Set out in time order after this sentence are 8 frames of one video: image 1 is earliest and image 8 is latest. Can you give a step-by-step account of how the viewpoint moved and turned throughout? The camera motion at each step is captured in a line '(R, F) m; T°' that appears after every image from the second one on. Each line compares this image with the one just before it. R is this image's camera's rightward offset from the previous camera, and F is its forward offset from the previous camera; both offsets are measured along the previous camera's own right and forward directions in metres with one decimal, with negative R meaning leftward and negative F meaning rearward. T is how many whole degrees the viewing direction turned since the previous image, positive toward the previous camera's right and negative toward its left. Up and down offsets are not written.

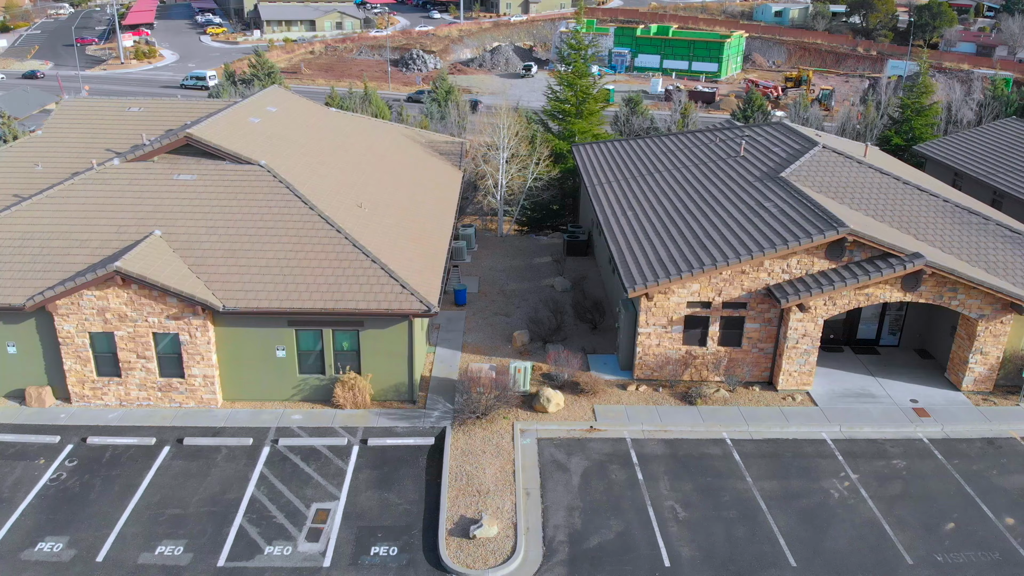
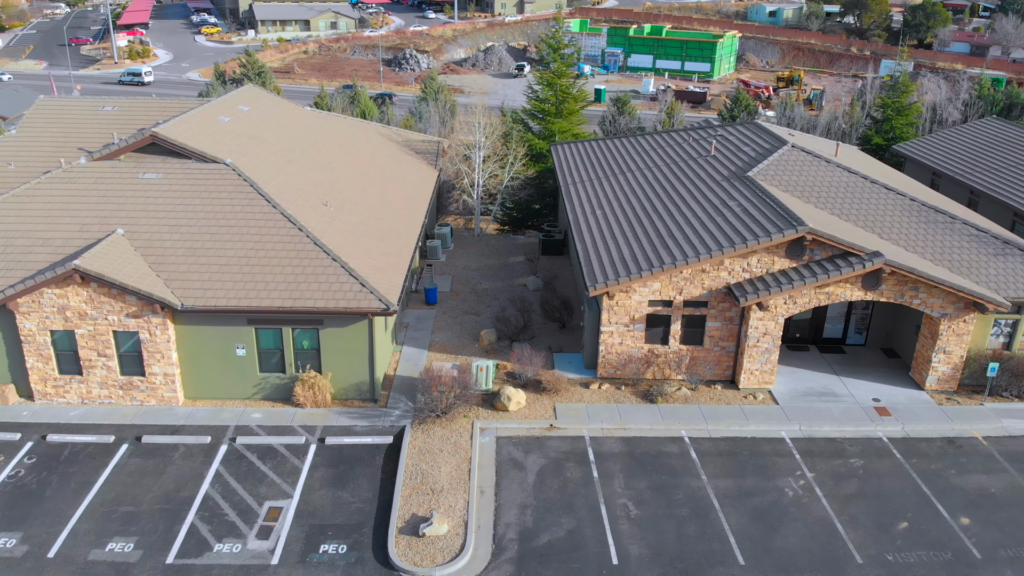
(+1.0, 0.0) m; 0°
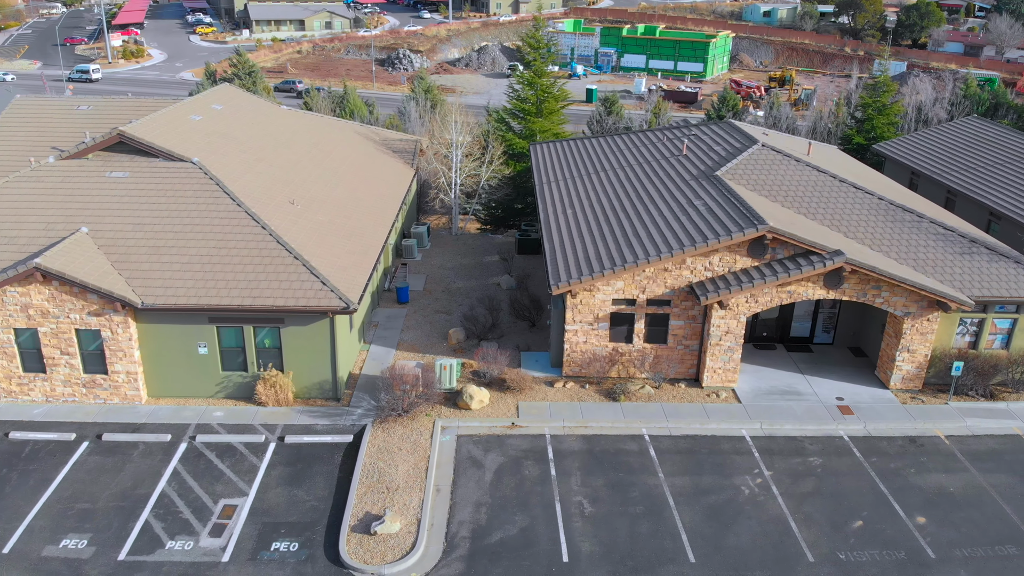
(+0.9, 0.0) m; 0°
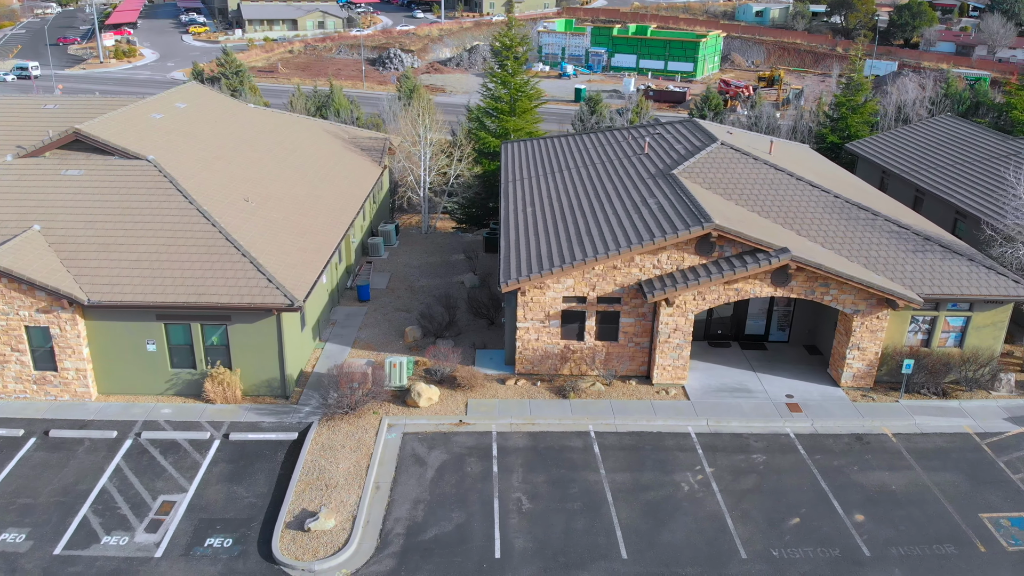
(+1.3, 0.0) m; 0°
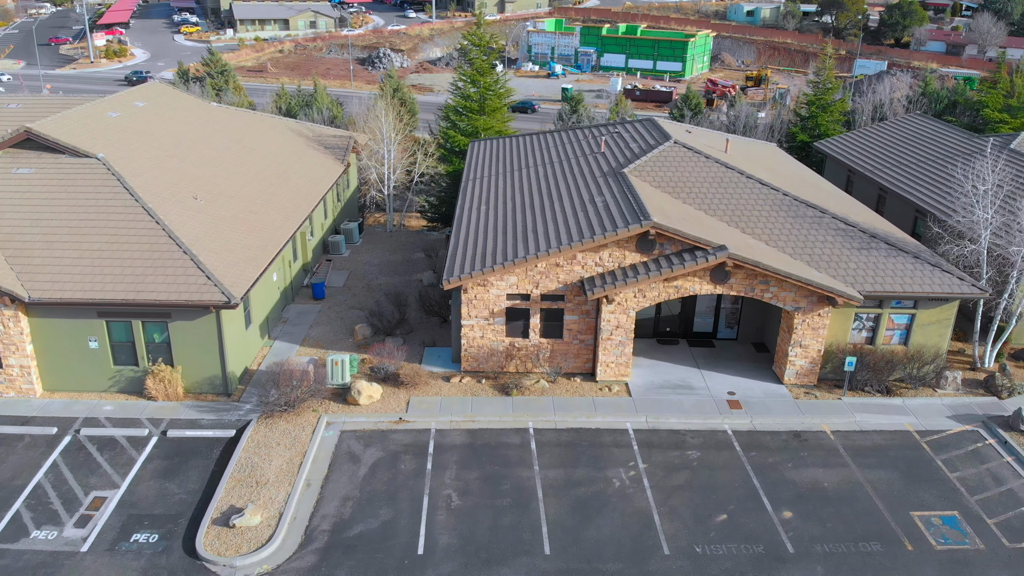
(+1.5, 0.0) m; 0°
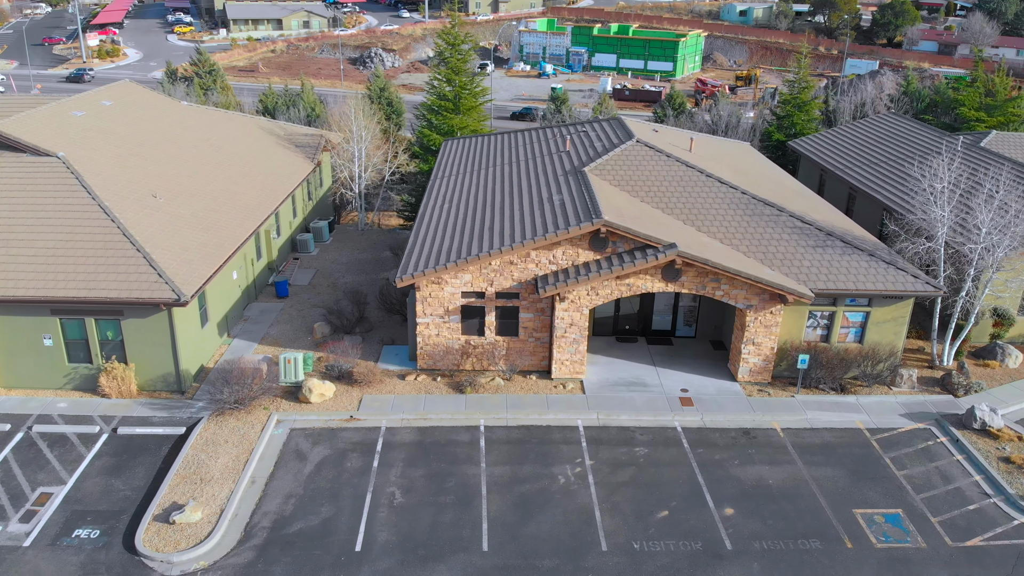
(+1.2, -0.1) m; 0°
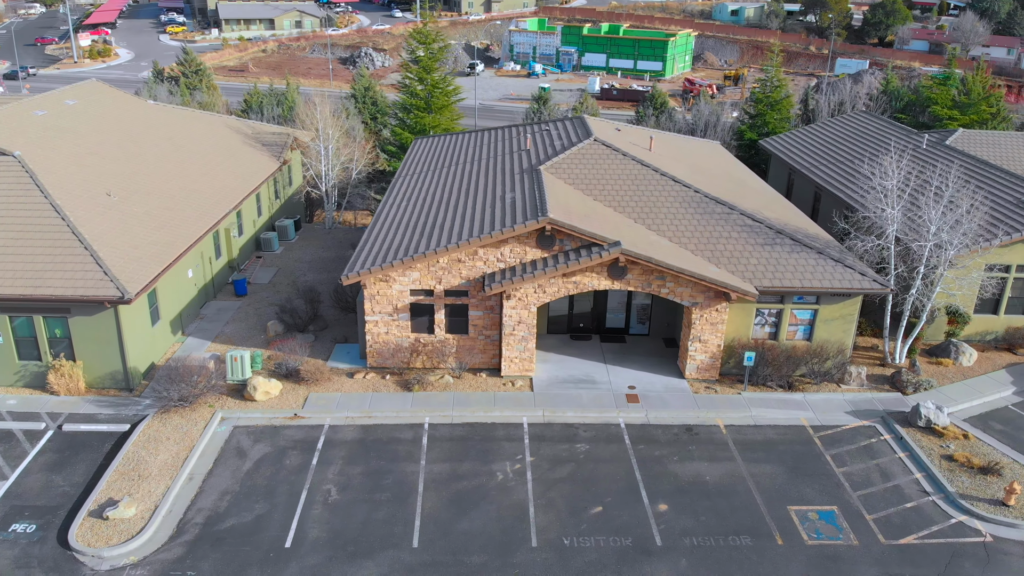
(+1.3, -0.1) m; 0°
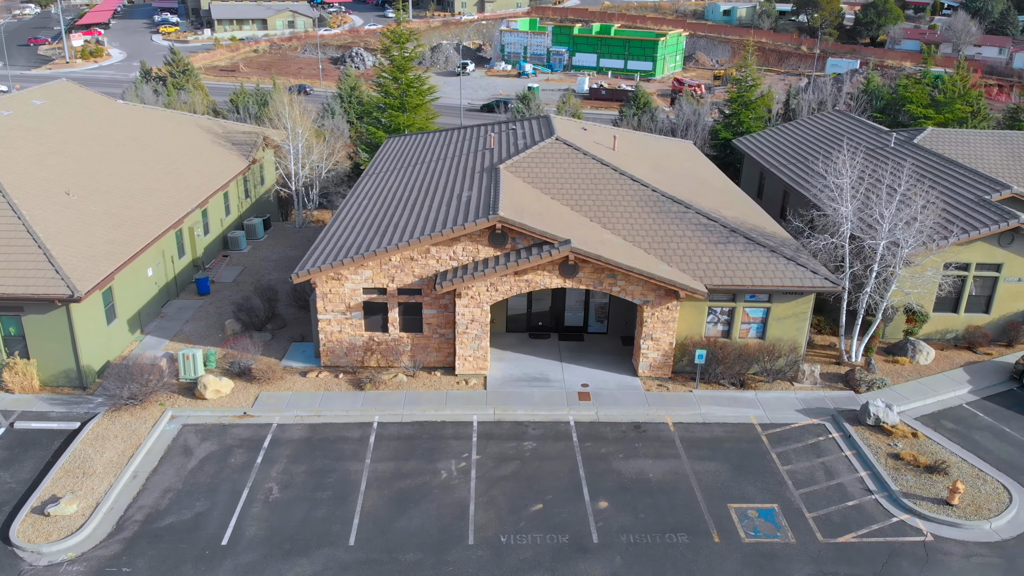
(+1.2, -0.1) m; 0°
